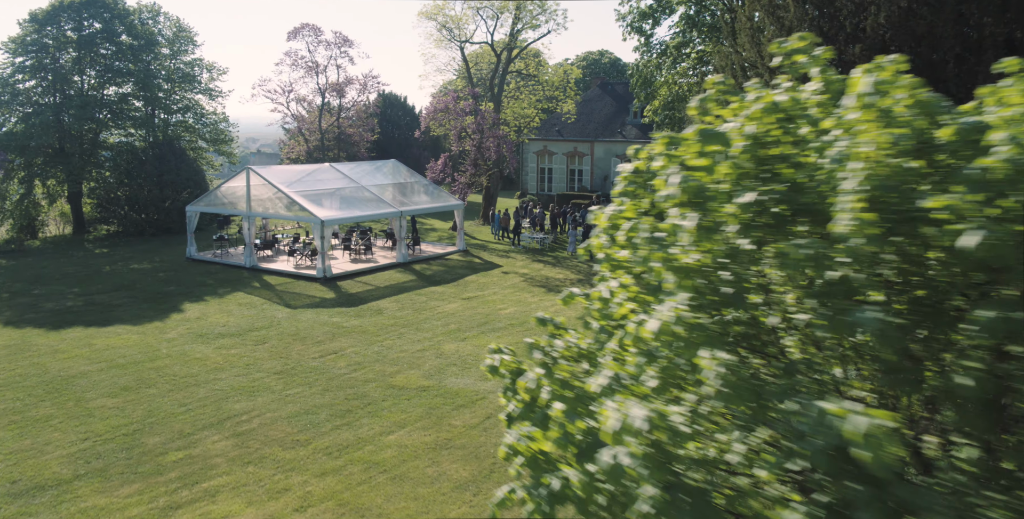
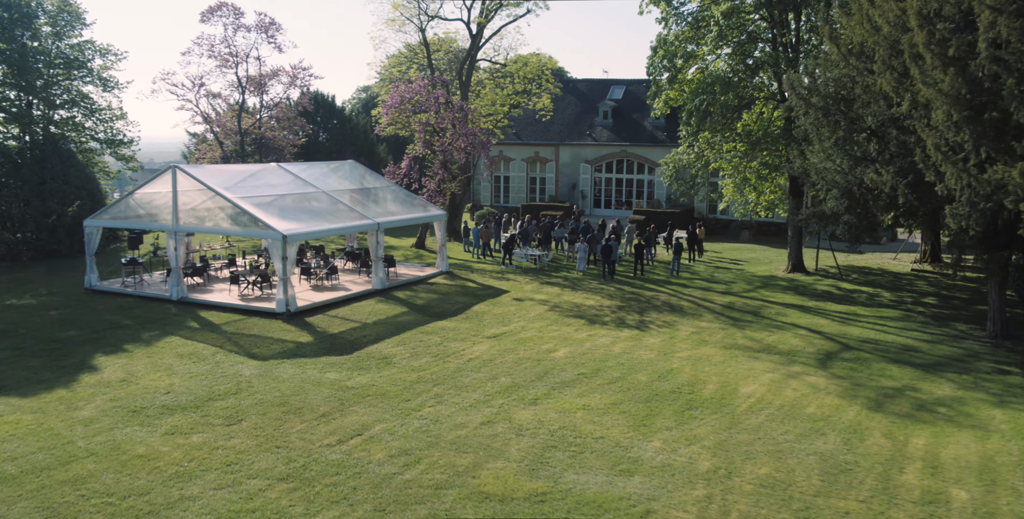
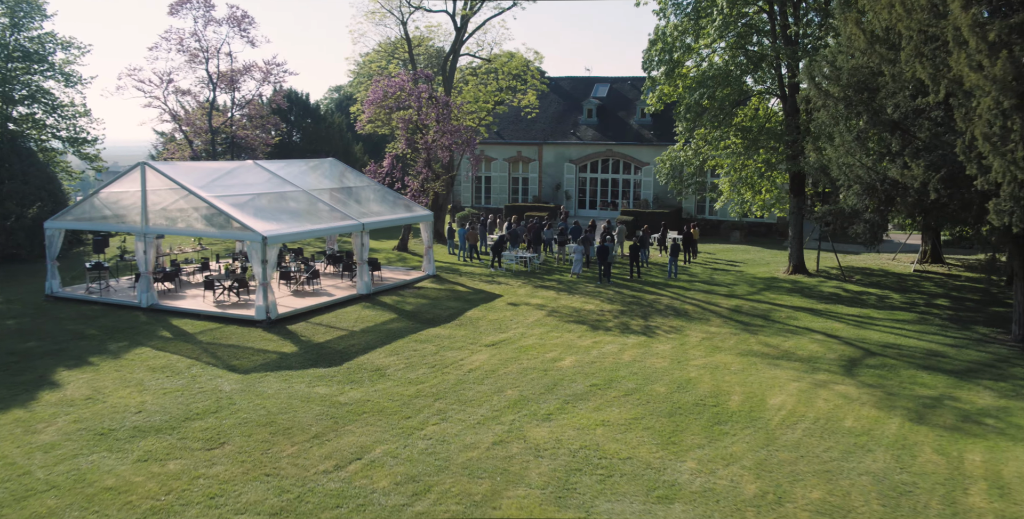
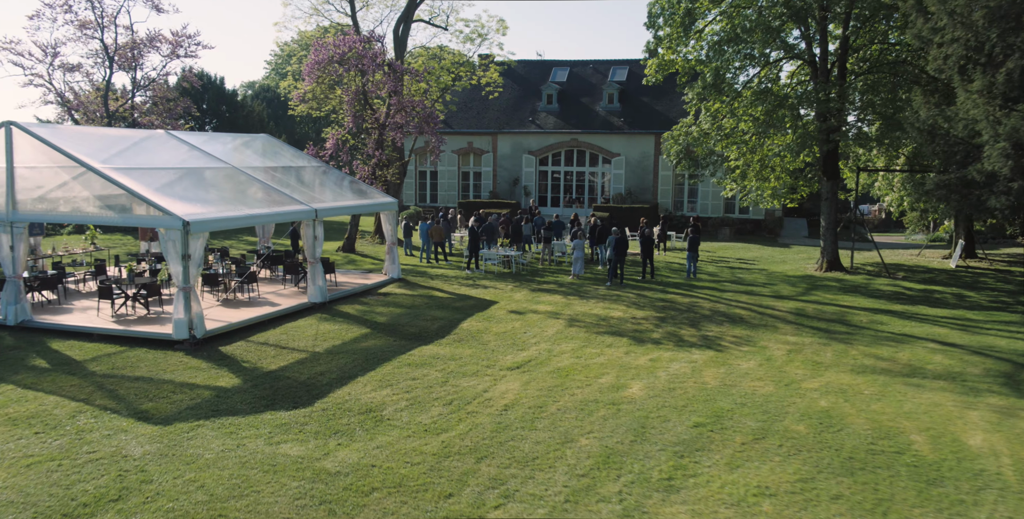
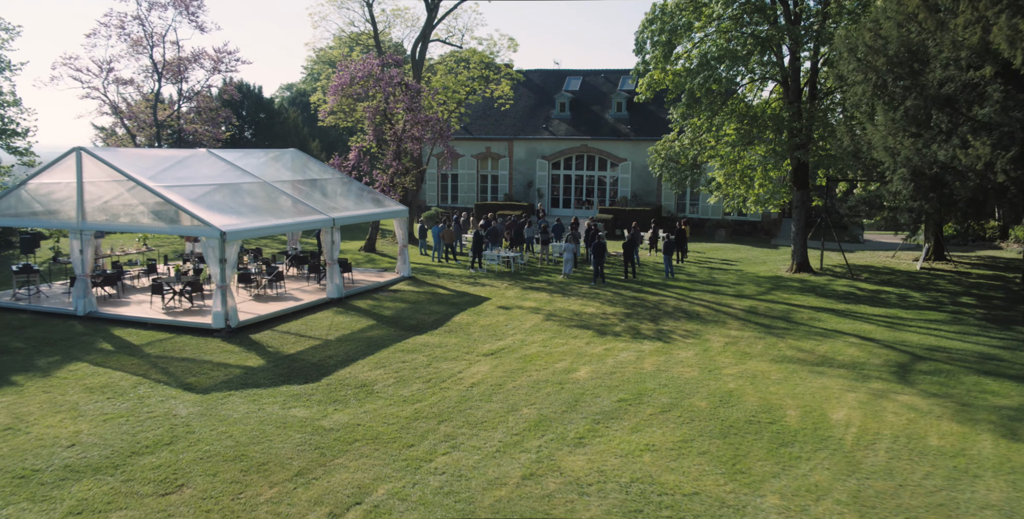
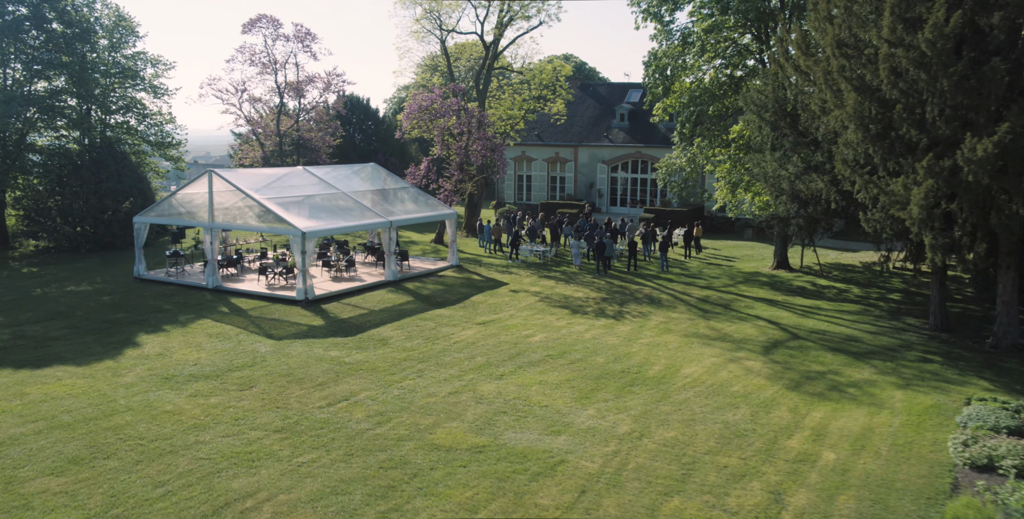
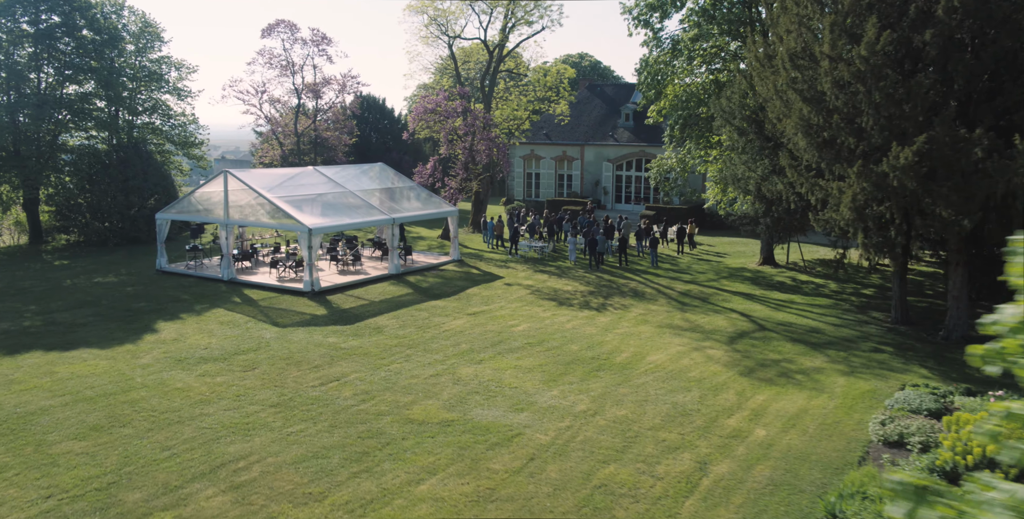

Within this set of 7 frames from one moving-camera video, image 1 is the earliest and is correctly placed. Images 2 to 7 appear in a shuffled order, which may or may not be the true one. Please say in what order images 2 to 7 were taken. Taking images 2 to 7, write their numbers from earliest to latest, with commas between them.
7, 6, 2, 3, 5, 4
